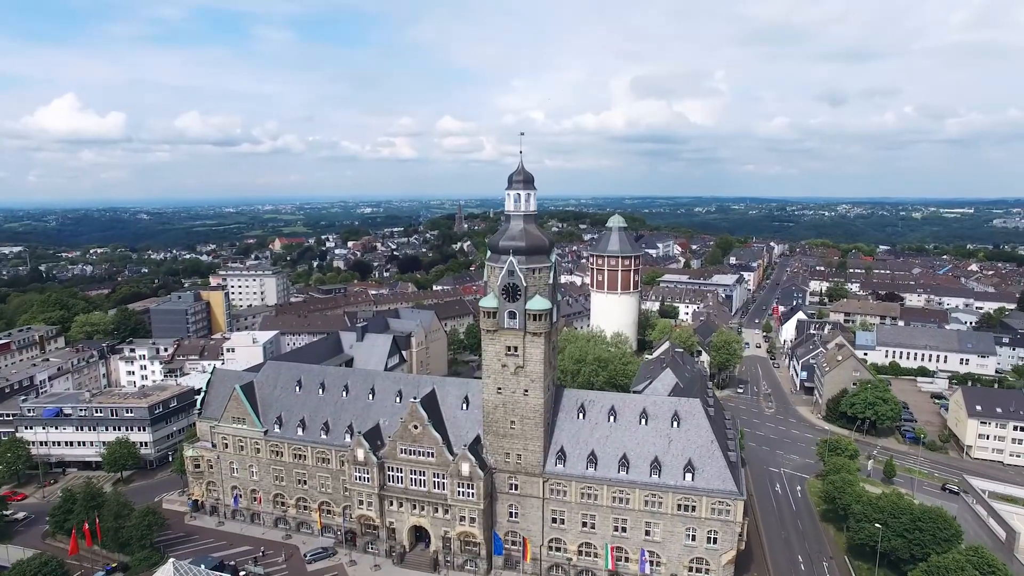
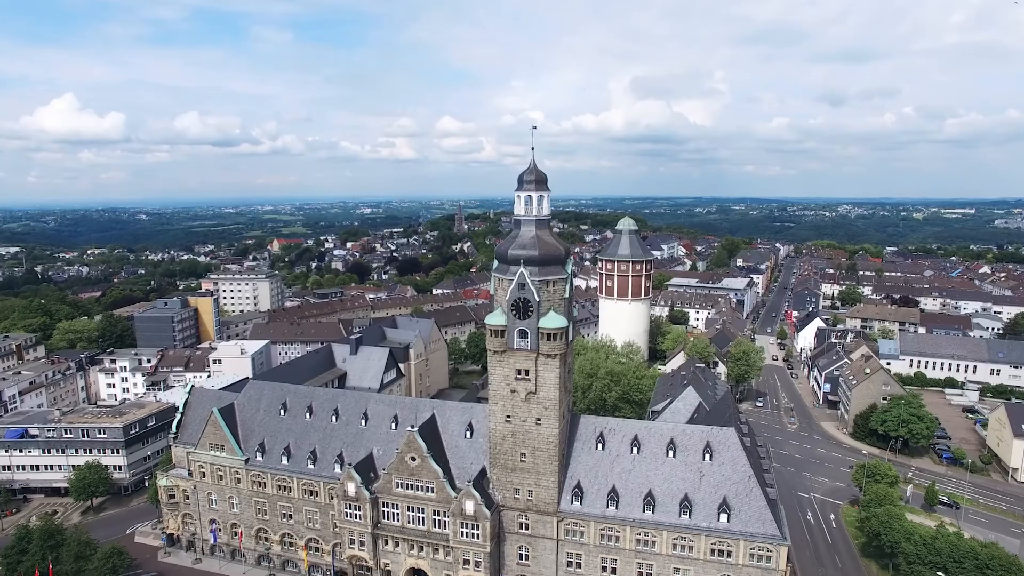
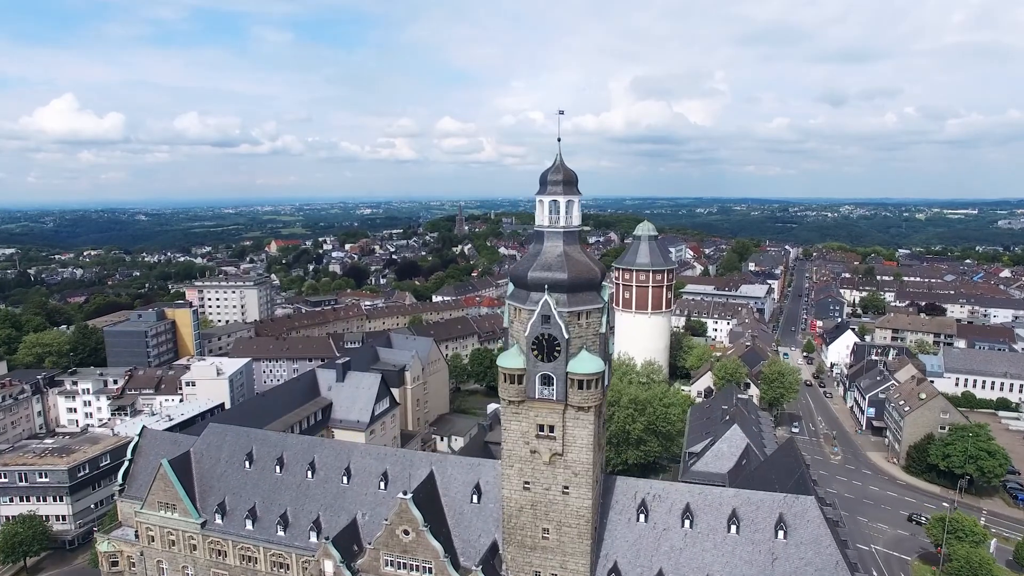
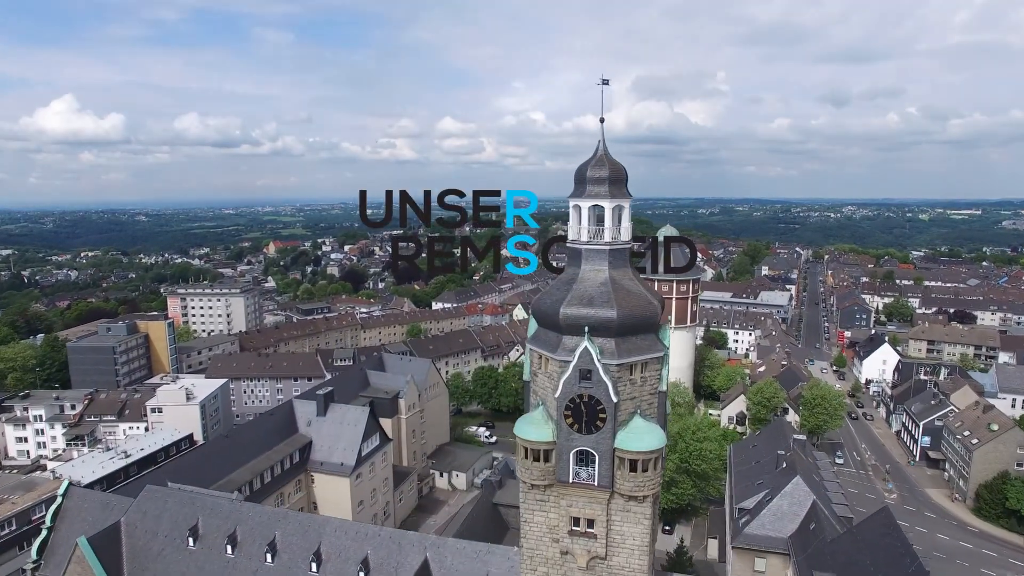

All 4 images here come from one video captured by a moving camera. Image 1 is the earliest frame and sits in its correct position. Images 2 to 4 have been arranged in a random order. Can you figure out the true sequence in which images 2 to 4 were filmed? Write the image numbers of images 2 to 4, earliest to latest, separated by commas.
2, 3, 4
